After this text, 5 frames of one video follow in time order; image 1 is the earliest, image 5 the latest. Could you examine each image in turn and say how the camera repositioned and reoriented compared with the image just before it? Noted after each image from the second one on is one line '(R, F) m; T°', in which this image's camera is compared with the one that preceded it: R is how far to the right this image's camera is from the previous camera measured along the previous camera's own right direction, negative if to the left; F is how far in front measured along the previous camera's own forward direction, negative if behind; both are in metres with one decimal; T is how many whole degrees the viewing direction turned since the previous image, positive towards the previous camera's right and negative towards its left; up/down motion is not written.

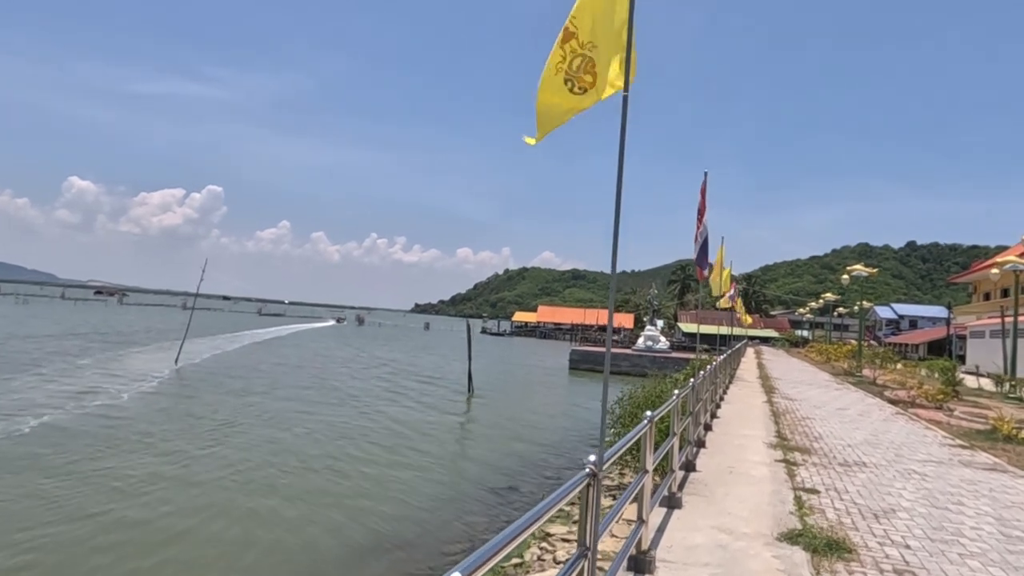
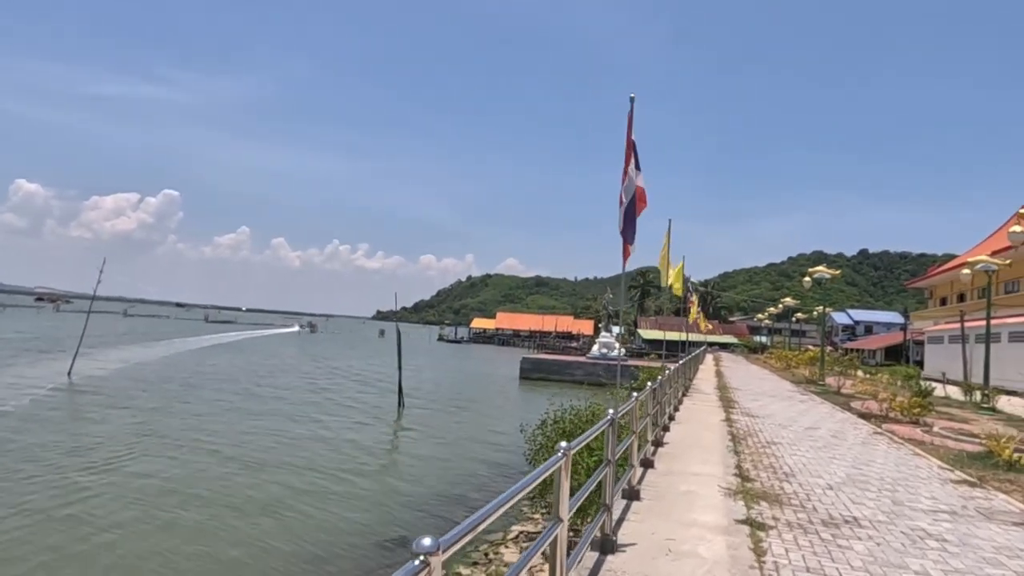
(+0.9, +2.4) m; +3°
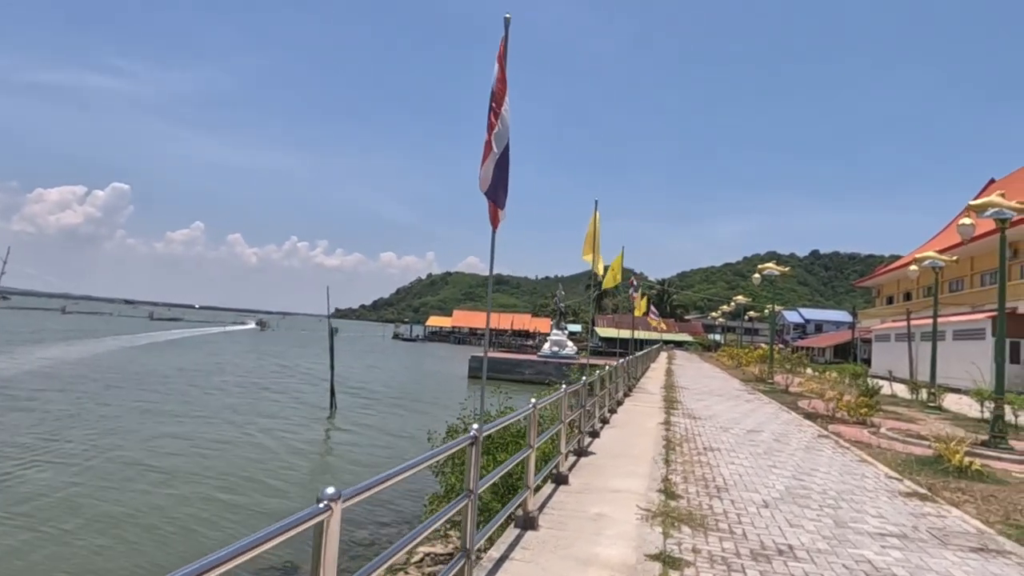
(+0.7, +1.1) m; +3°
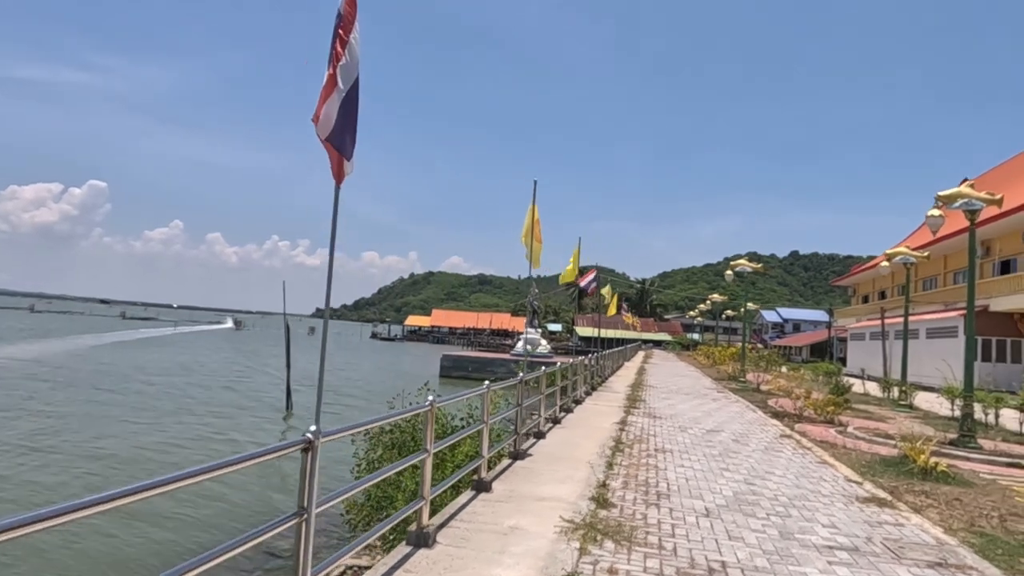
(+0.6, +0.7) m; +1°
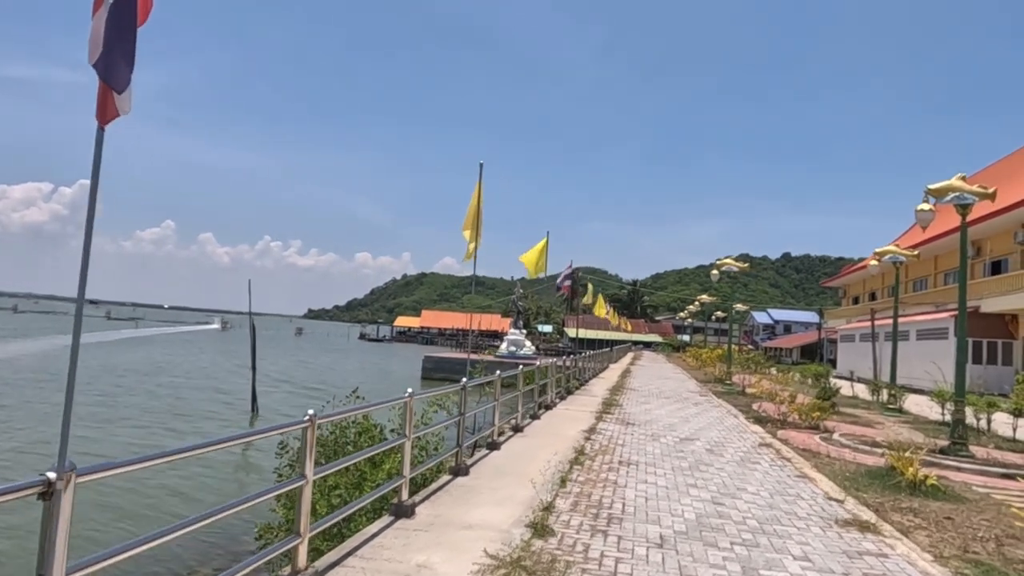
(+0.5, +0.8) m; +1°
